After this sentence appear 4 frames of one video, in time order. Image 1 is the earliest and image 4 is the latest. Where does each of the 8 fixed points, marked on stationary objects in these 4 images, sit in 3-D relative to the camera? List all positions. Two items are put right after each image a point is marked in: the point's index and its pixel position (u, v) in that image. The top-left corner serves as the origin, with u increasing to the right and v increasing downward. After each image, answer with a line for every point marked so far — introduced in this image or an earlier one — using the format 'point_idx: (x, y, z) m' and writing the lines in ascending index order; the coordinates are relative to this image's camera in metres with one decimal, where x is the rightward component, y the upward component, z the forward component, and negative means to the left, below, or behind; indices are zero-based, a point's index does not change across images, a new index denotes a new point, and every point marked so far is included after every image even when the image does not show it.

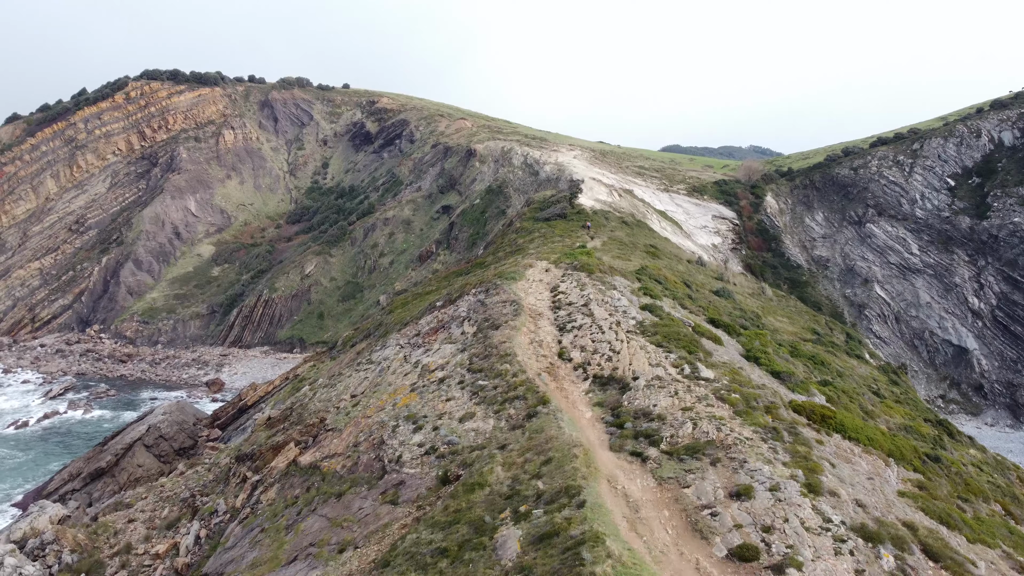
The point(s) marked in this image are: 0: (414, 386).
0: (-2.7, -2.6, +13.9) m
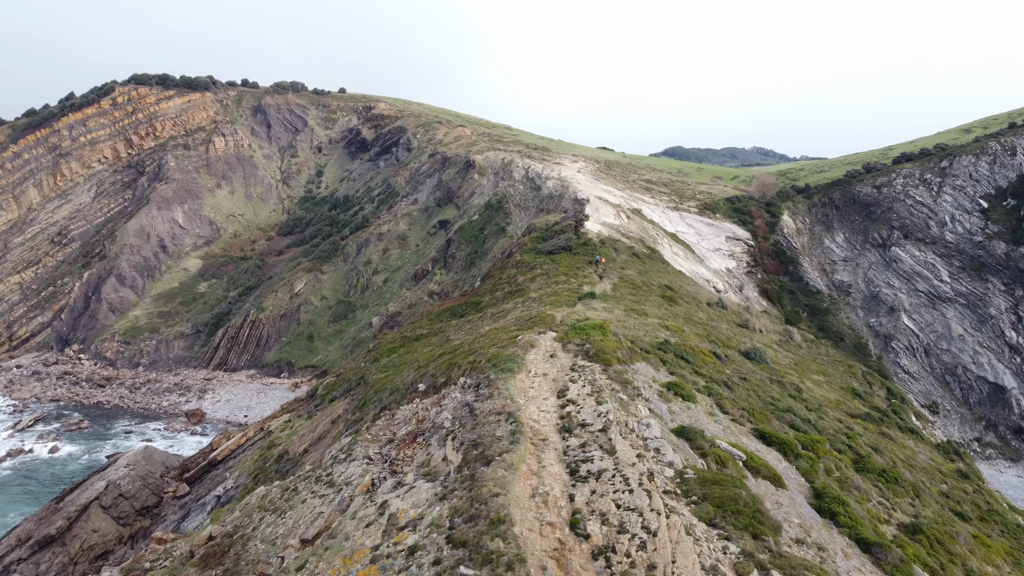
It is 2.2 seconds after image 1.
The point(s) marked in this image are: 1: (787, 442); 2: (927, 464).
0: (-2.8, -5.4, +10.4) m
1: (+7.2, -4.1, +13.4) m
2: (+15.4, -6.5, +18.8) m
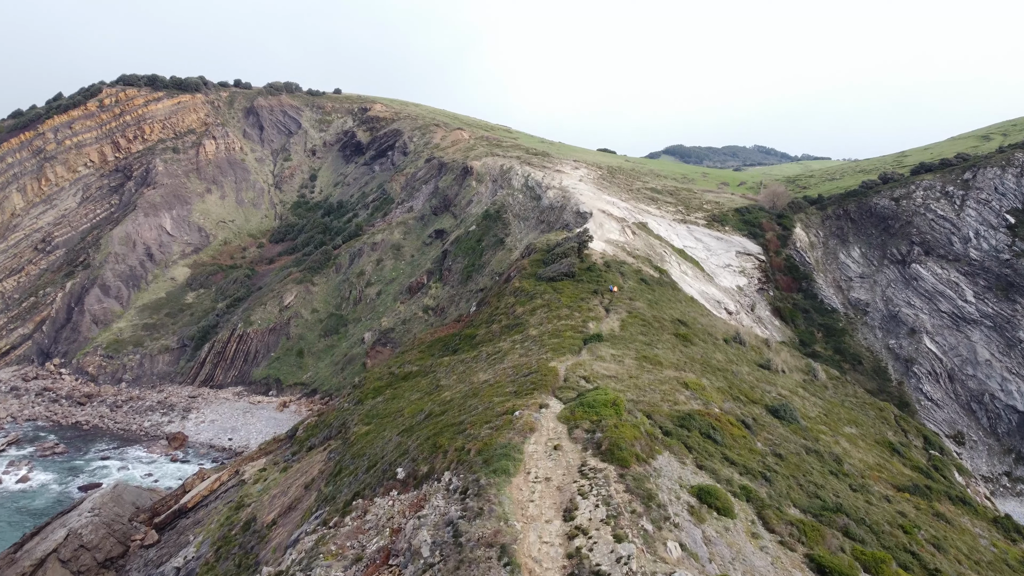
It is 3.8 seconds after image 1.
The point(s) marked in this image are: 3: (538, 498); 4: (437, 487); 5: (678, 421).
0: (-2.9, -7.3, +7.6) m
1: (+7.1, -6.0, +10.6) m
2: (+15.2, -8.5, +16.1) m
3: (+0.6, -4.7, +11.4) m
4: (-1.9, -5.0, +12.7) m
5: (+5.0, -4.0, +15.3) m
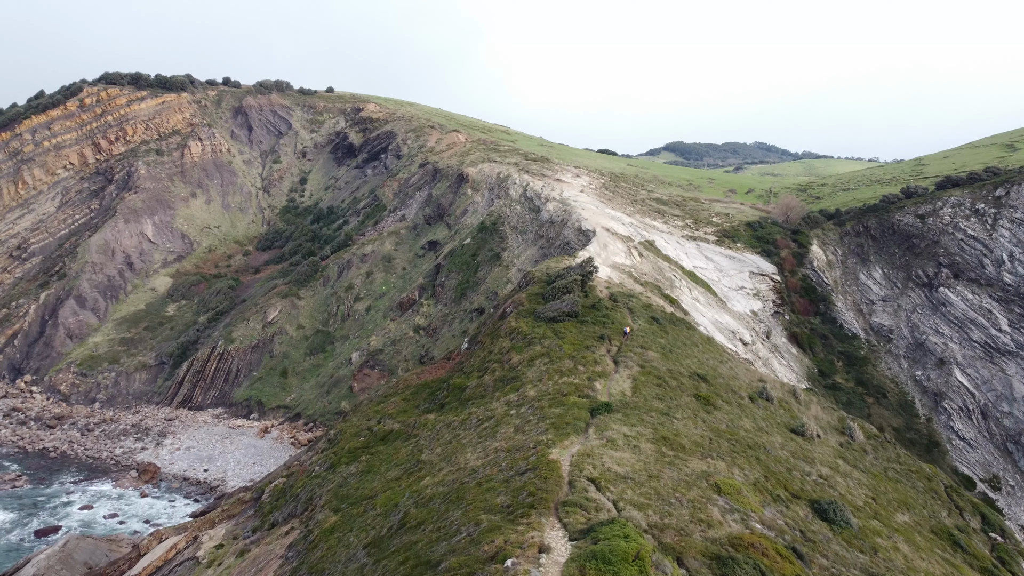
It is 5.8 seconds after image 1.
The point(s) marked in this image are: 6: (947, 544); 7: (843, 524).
0: (-3.1, -9.8, +4.1) m
1: (+6.9, -8.5, +7.1) m
2: (+15.0, -11.0, +12.6) m
3: (+0.3, -7.1, +7.8) m
4: (-2.1, -7.4, +9.2) m
5: (+4.7, -6.4, +11.8) m
6: (+16.4, -9.6, +19.1) m
7: (+10.8, -7.6, +16.6) m
